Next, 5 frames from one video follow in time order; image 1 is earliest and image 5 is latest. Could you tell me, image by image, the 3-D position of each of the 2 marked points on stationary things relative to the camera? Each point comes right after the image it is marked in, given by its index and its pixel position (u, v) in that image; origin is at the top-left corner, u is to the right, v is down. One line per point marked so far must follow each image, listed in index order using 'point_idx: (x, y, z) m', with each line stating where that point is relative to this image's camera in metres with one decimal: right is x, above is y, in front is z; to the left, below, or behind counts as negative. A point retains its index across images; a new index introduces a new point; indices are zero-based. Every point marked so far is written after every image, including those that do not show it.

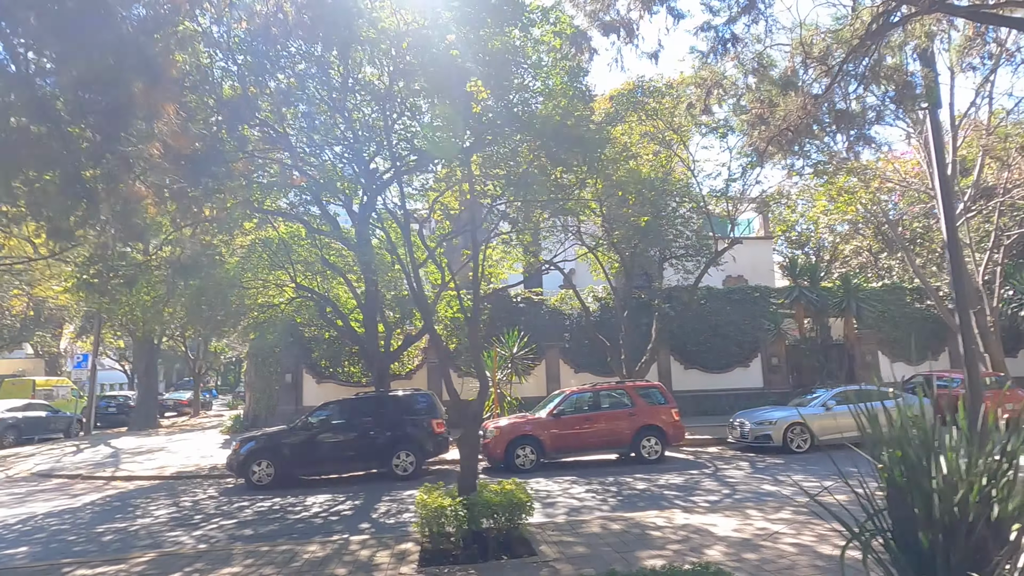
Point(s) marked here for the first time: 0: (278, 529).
0: (-2.6, -2.6, +7.8) m
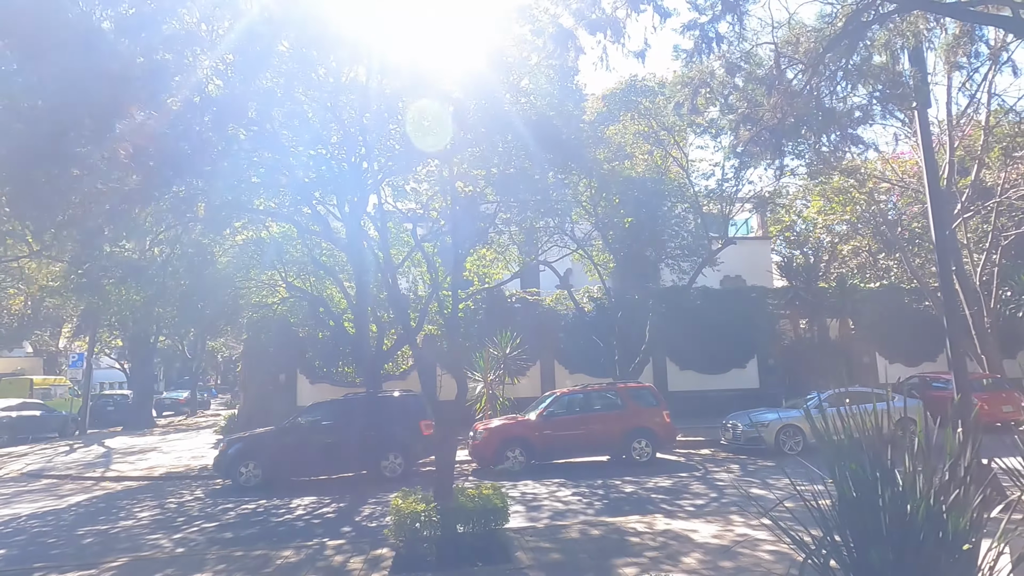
0: (-2.8, -2.7, +7.7) m
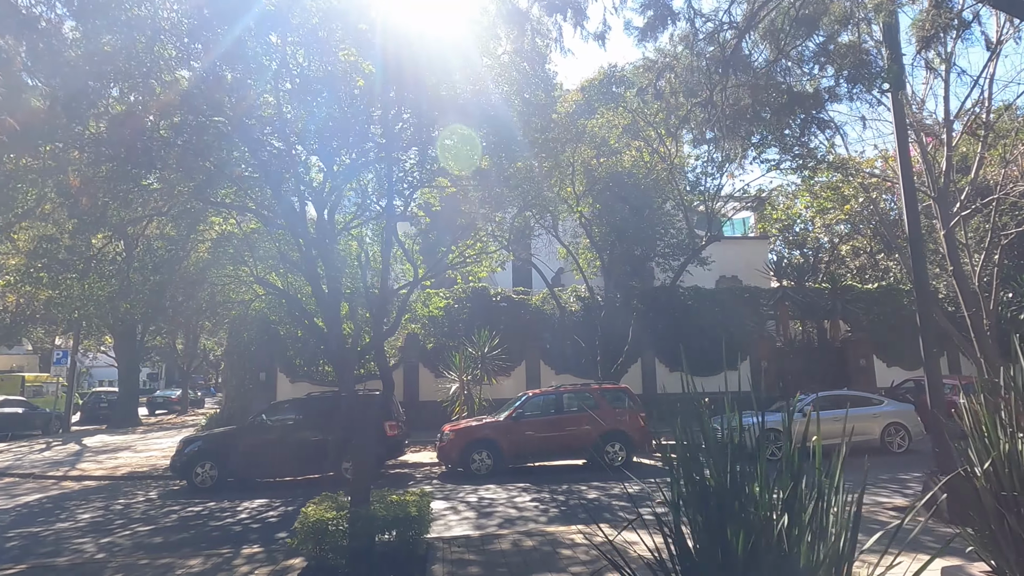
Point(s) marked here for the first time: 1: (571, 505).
0: (-3.3, -2.6, +7.3) m
1: (+0.7, -2.5, +8.2) m
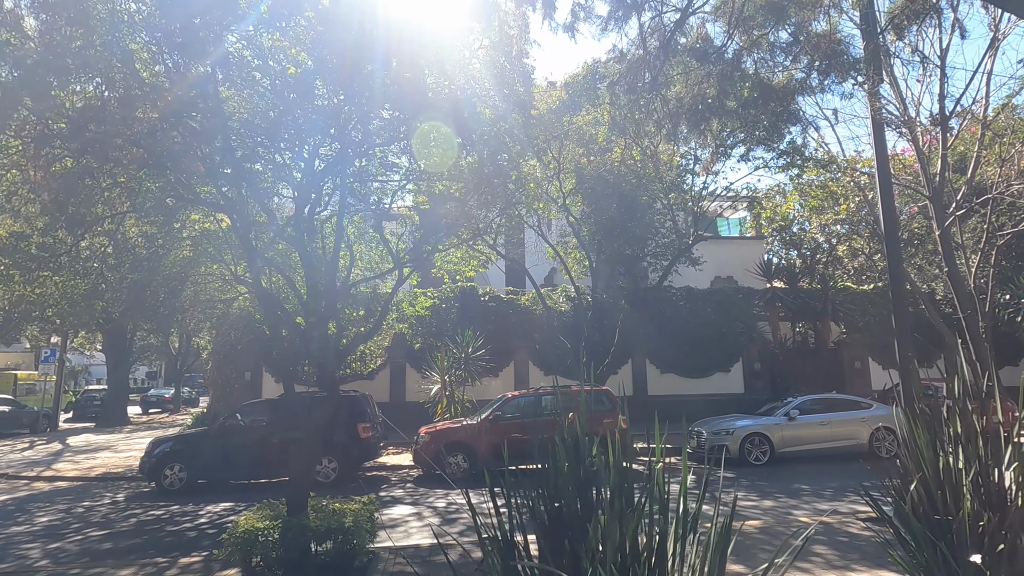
0: (-3.7, -2.5, +7.1) m
1: (+0.3, -2.5, +8.0) m
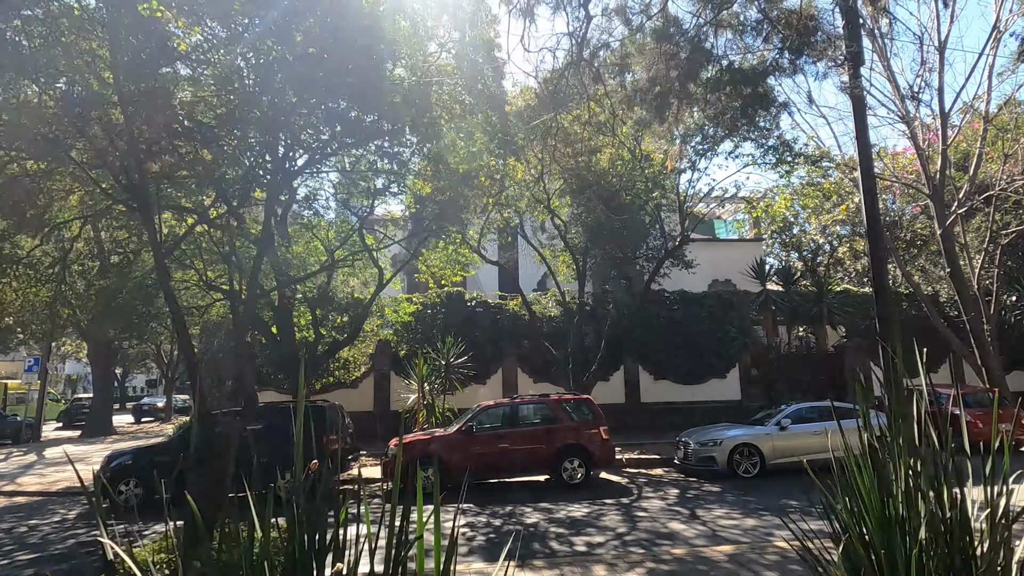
0: (-4.1, -2.6, +6.6) m
1: (-0.1, -2.5, +7.4) m
